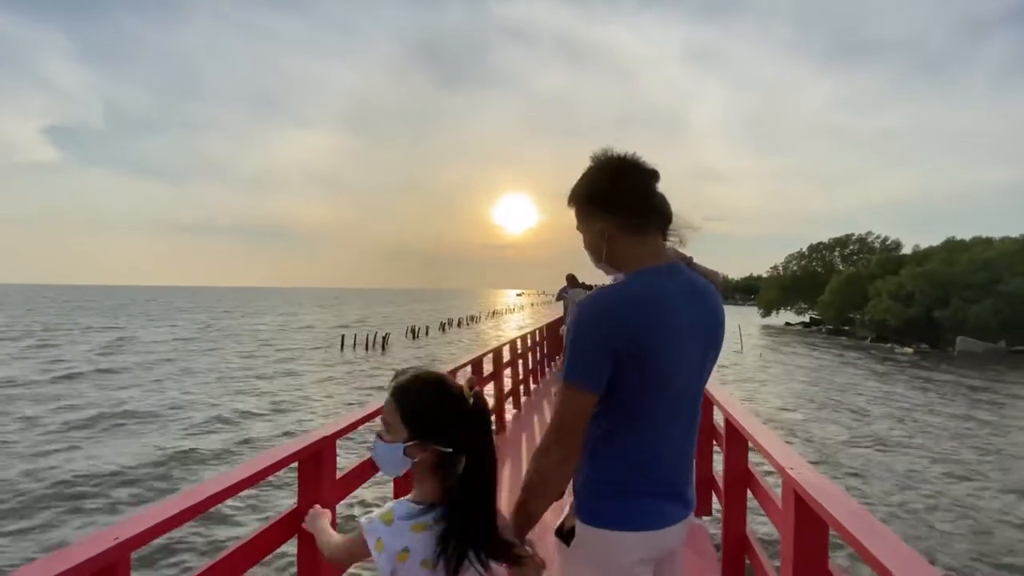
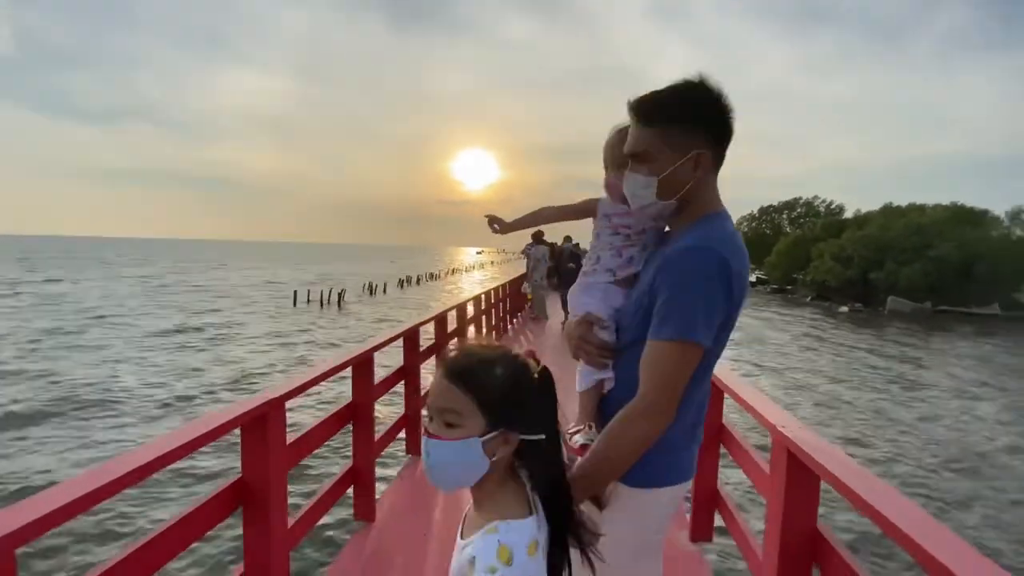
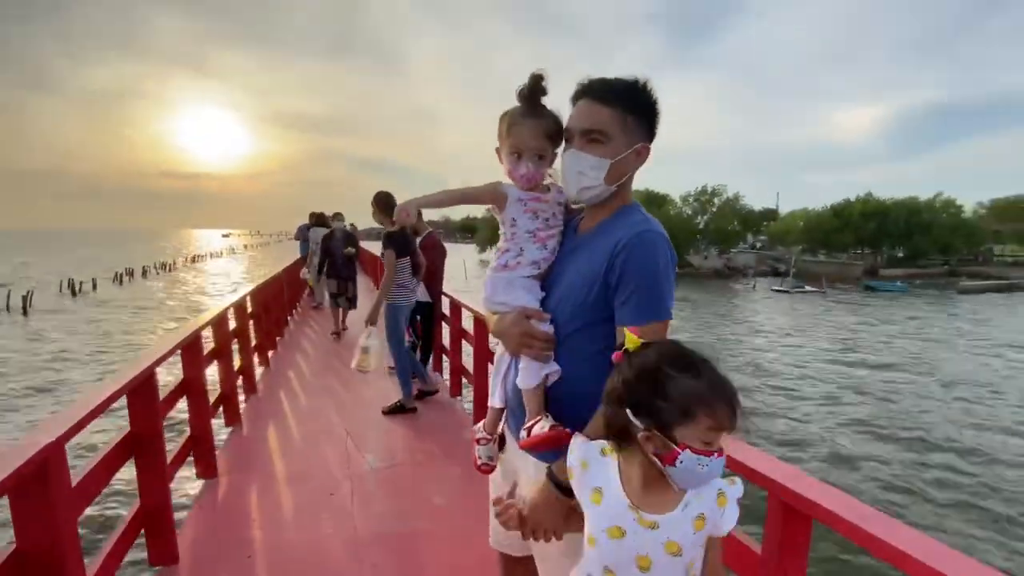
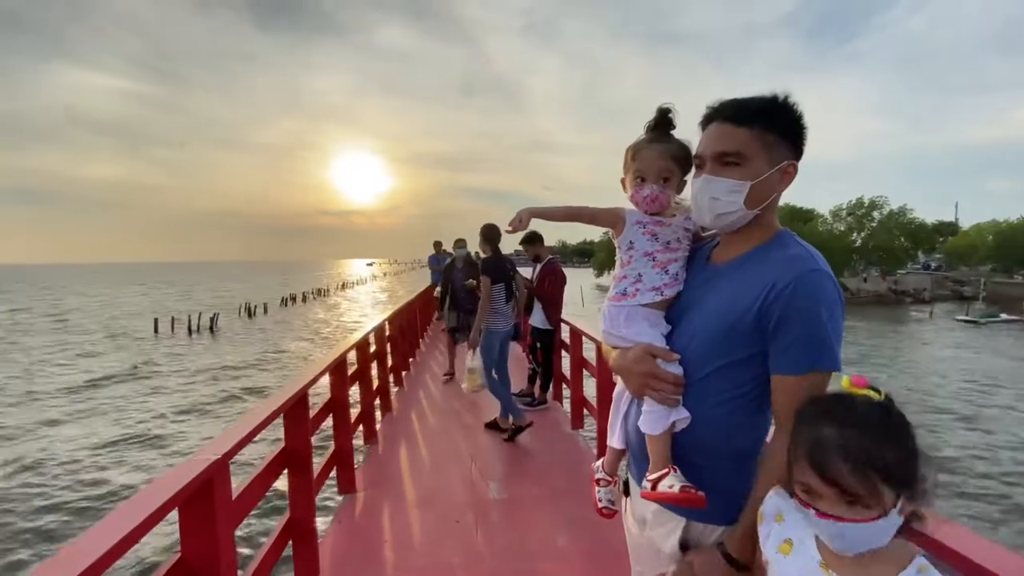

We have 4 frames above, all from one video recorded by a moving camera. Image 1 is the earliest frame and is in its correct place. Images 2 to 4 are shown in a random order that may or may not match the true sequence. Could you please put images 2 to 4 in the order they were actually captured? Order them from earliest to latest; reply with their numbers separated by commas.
2, 3, 4
